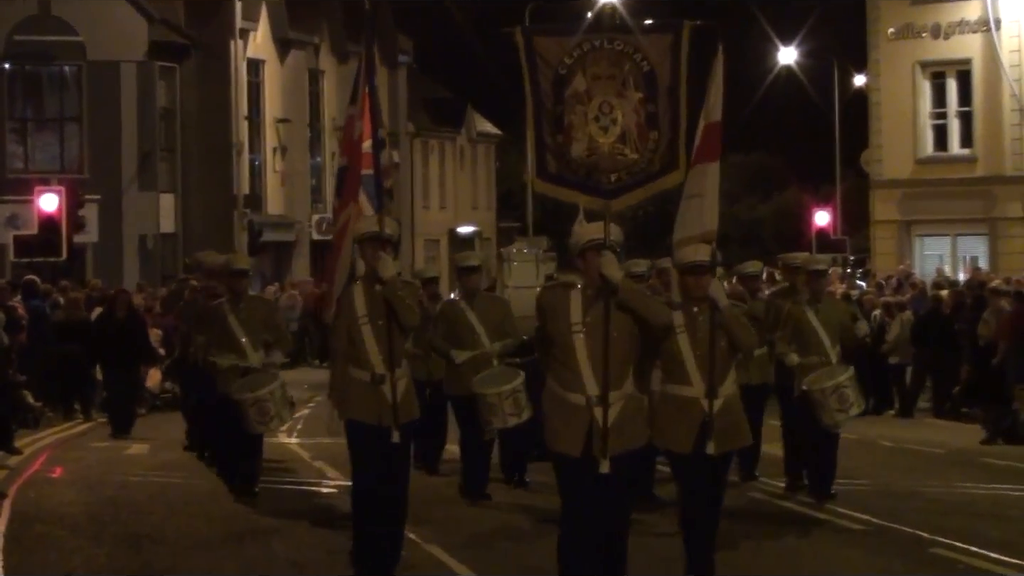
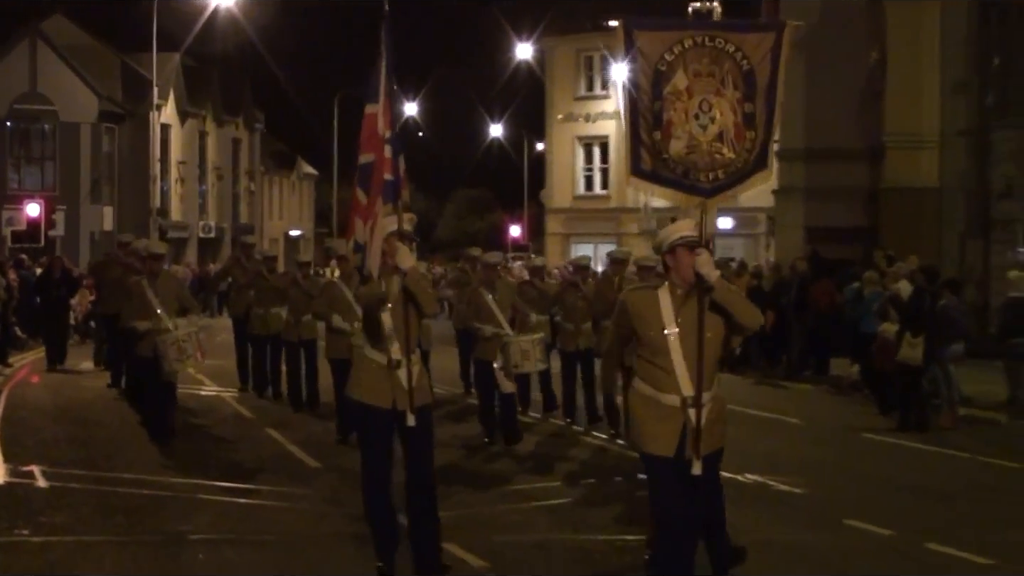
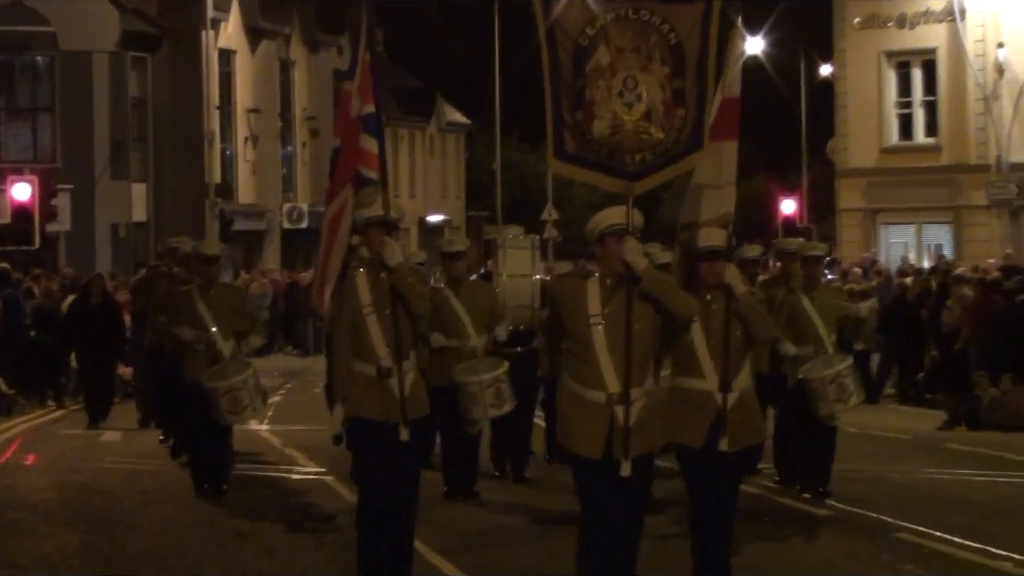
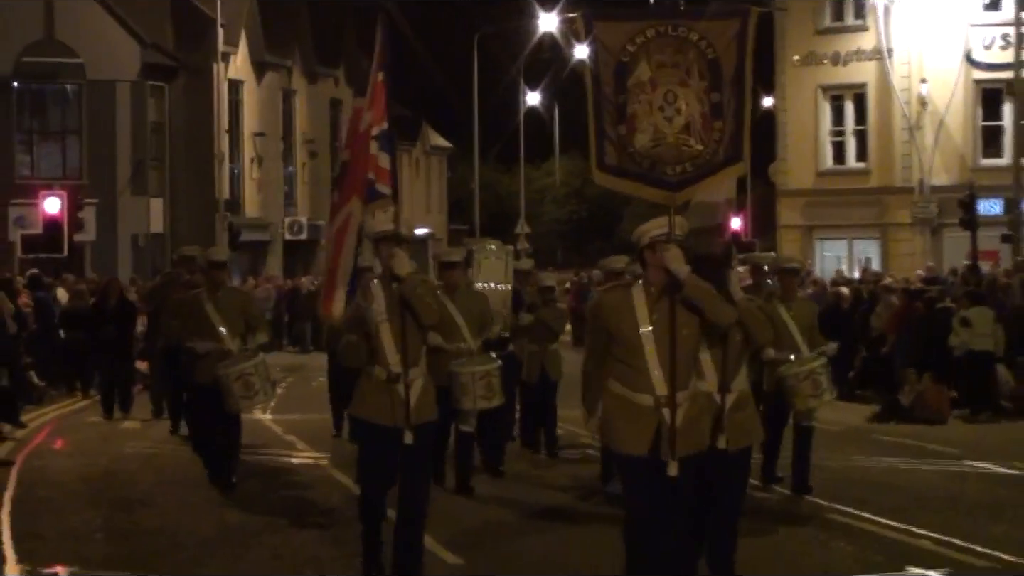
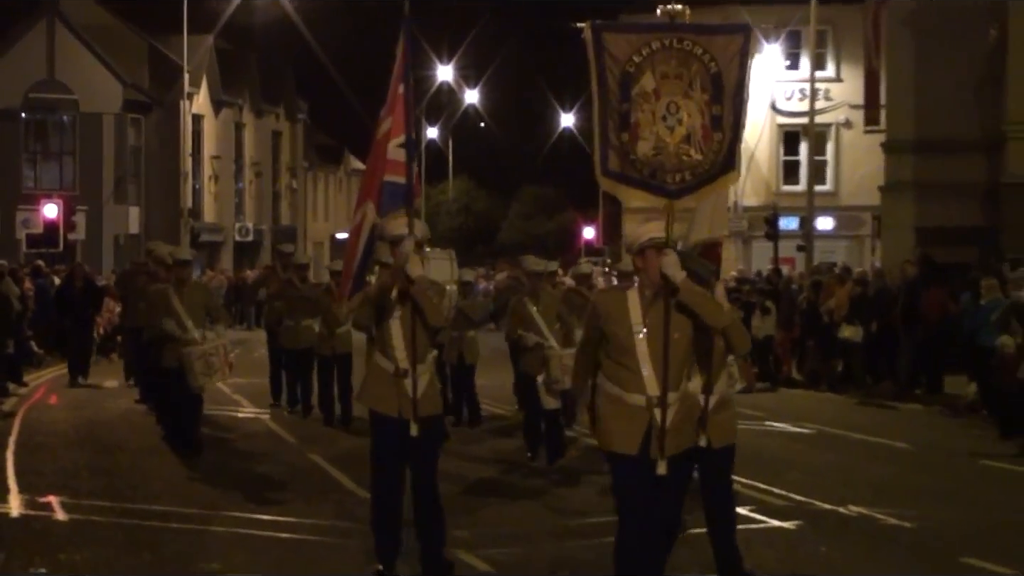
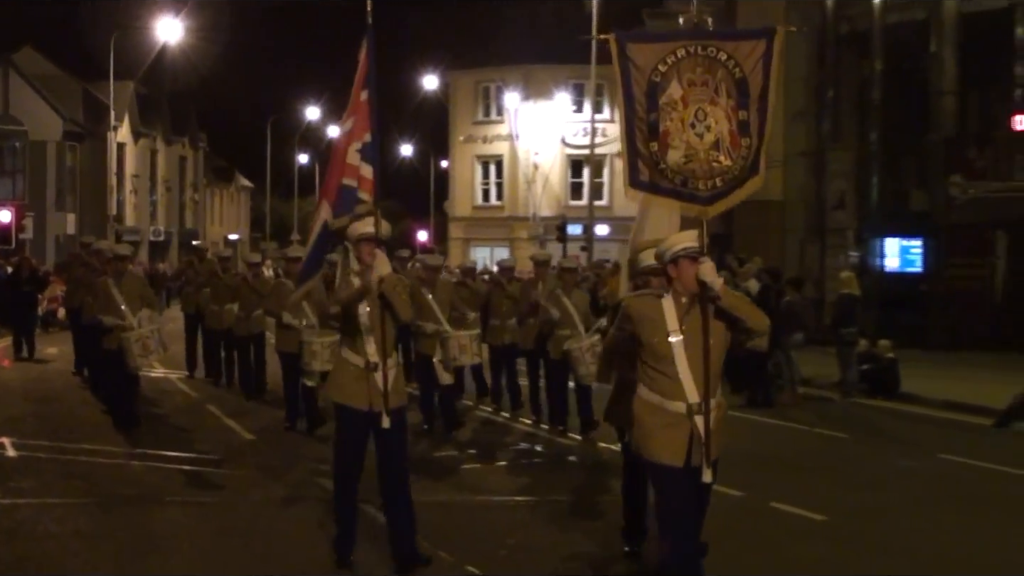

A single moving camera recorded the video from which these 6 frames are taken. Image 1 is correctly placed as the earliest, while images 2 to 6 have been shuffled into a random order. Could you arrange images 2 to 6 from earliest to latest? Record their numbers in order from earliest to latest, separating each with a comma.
3, 4, 5, 2, 6
